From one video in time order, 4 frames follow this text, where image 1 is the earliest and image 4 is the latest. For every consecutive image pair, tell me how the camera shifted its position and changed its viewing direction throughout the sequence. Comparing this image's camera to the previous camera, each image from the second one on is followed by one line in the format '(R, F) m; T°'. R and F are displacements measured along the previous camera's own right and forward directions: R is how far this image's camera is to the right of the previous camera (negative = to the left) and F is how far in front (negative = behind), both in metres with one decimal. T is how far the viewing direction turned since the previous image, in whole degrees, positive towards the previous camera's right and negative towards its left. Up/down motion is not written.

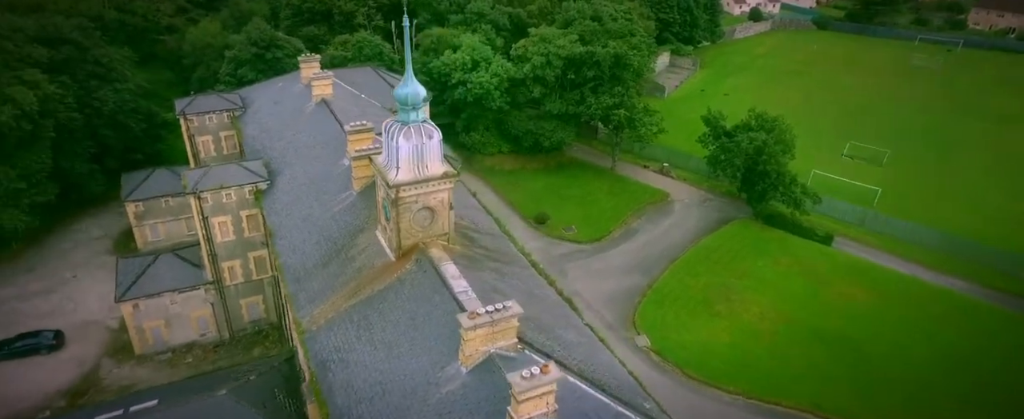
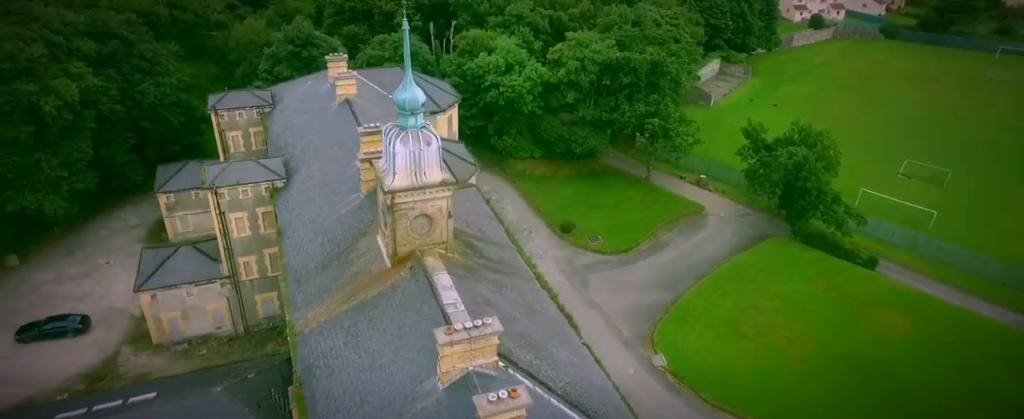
(+2.2, +0.9) m; -5°
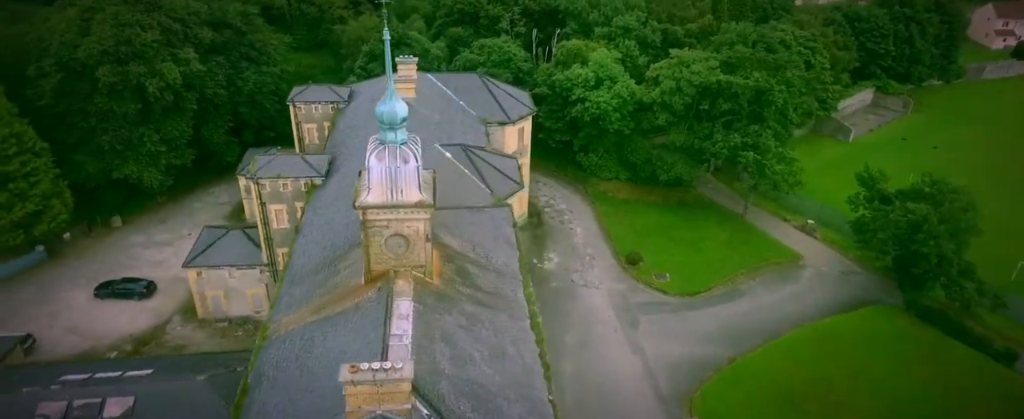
(+6.2, +3.0) m; -13°
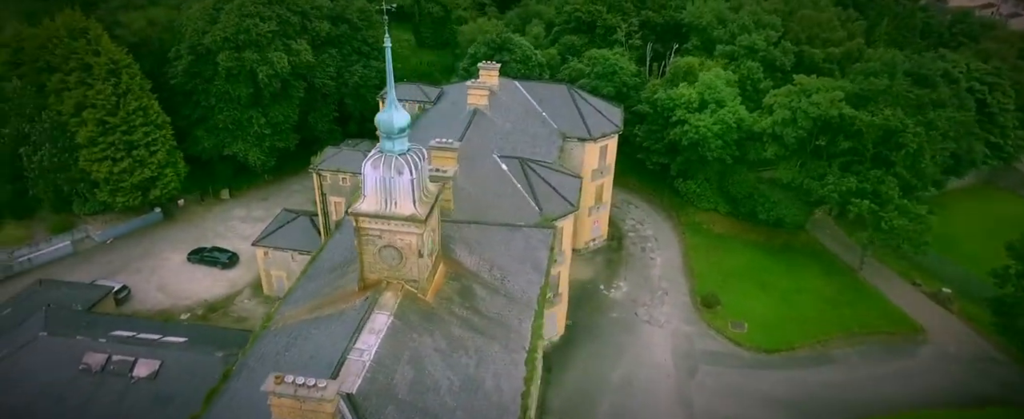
(+5.5, +2.3) m; -13°
